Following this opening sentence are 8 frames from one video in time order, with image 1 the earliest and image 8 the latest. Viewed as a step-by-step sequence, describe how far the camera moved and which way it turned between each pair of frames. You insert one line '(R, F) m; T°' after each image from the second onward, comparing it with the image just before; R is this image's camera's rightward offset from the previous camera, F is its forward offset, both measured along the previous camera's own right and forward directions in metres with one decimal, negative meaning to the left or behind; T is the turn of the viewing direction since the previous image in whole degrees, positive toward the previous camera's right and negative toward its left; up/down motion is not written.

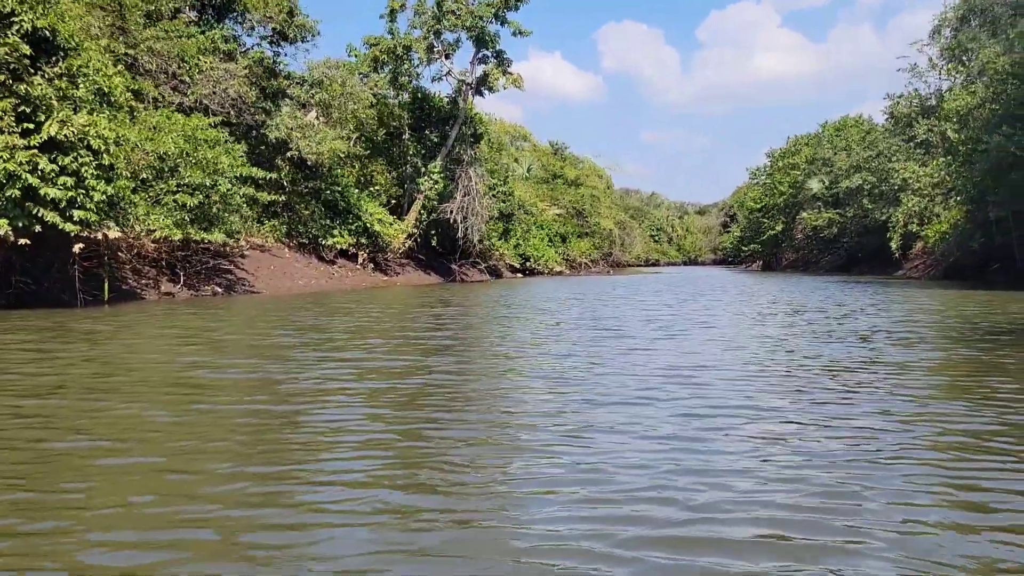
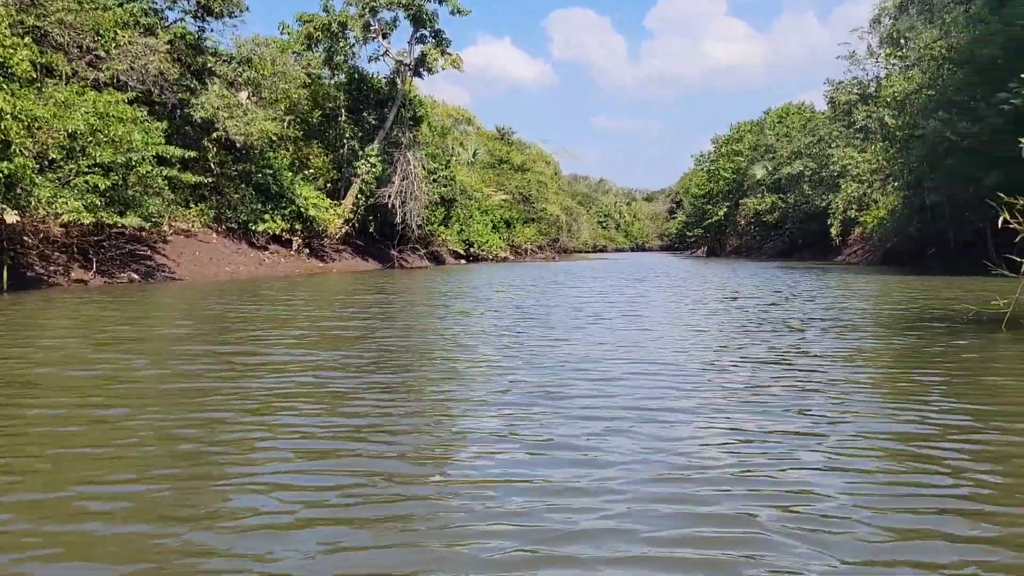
(+0.3, +0.5) m; +3°
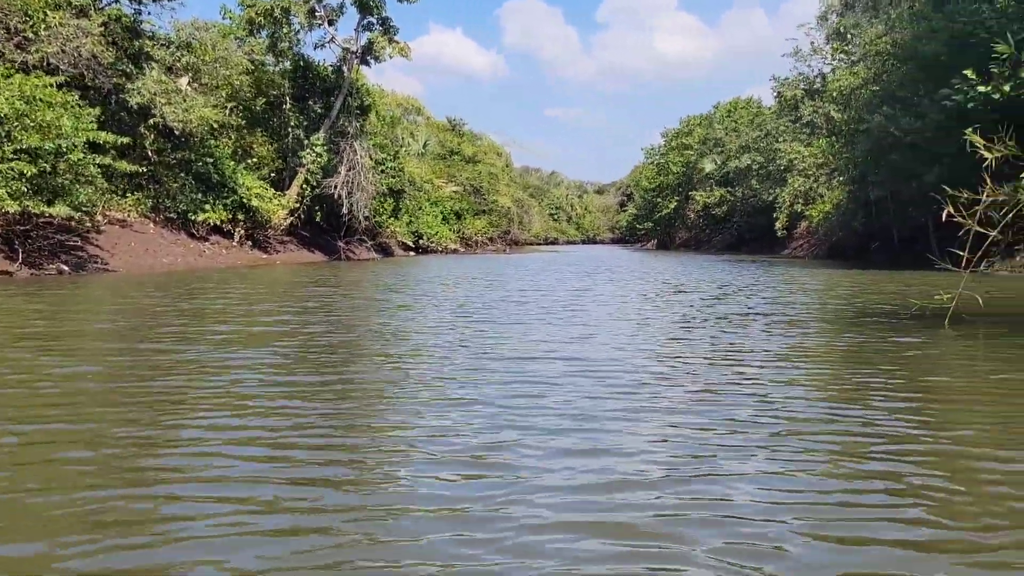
(+0.1, +0.2) m; +3°
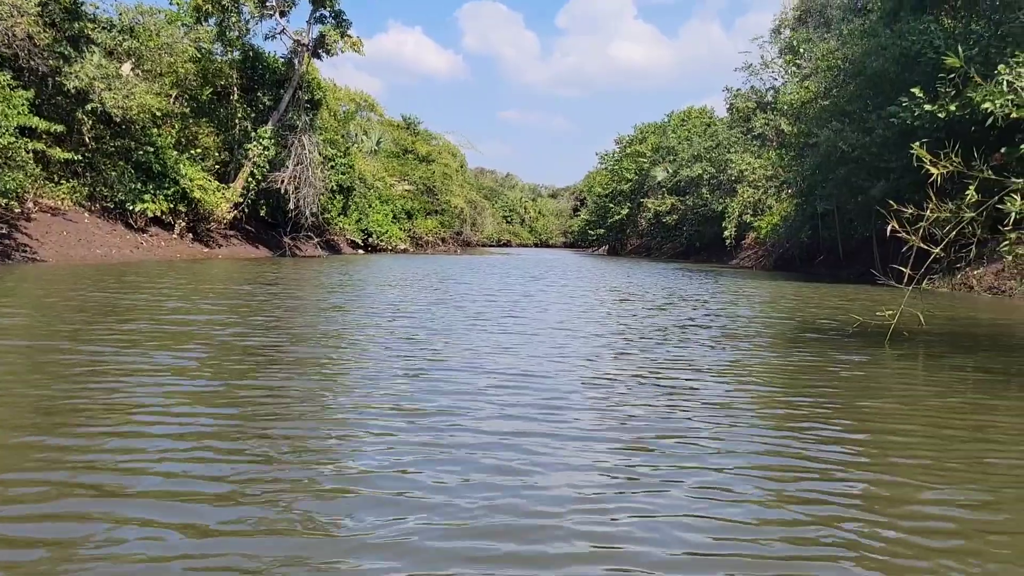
(+0.1, +0.2) m; +3°
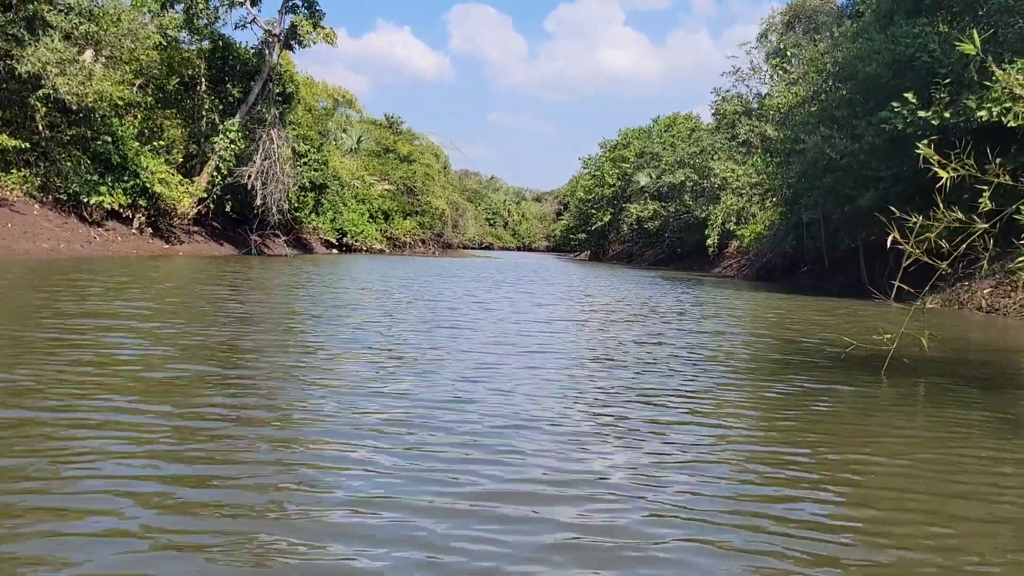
(+0.2, +0.8) m; +1°
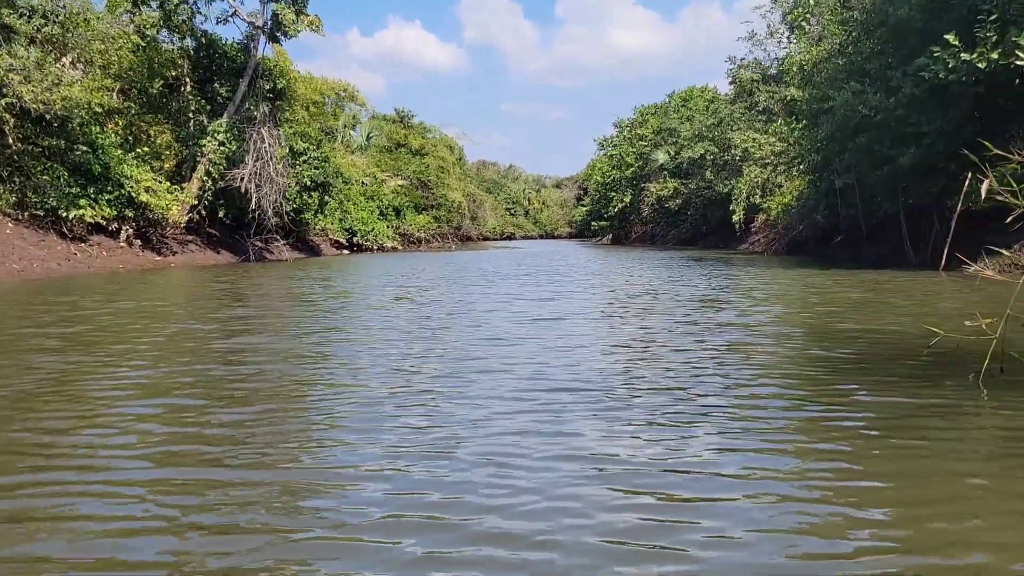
(+0.3, +1.4) m; -2°
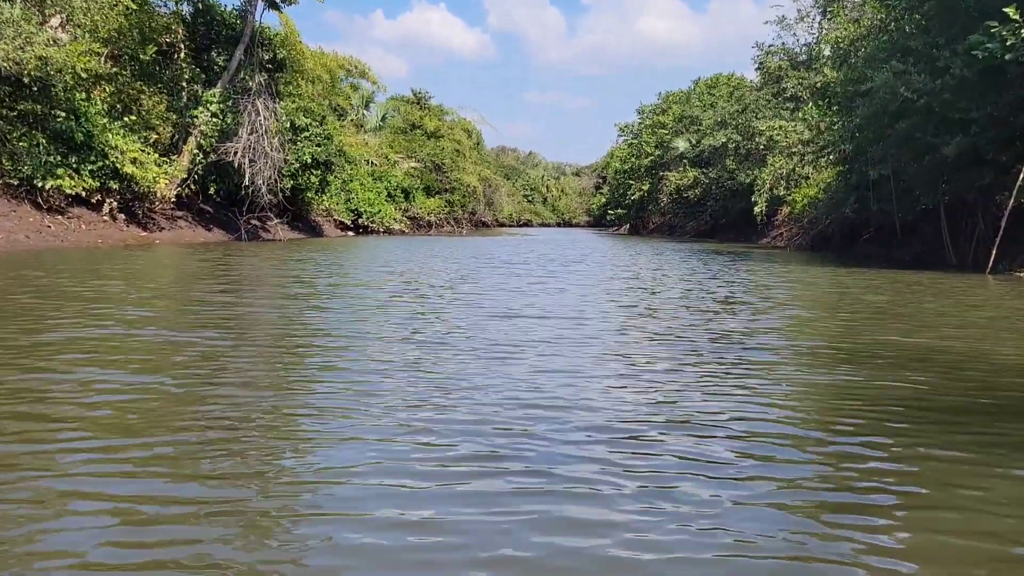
(+0.3, +1.3) m; -1°
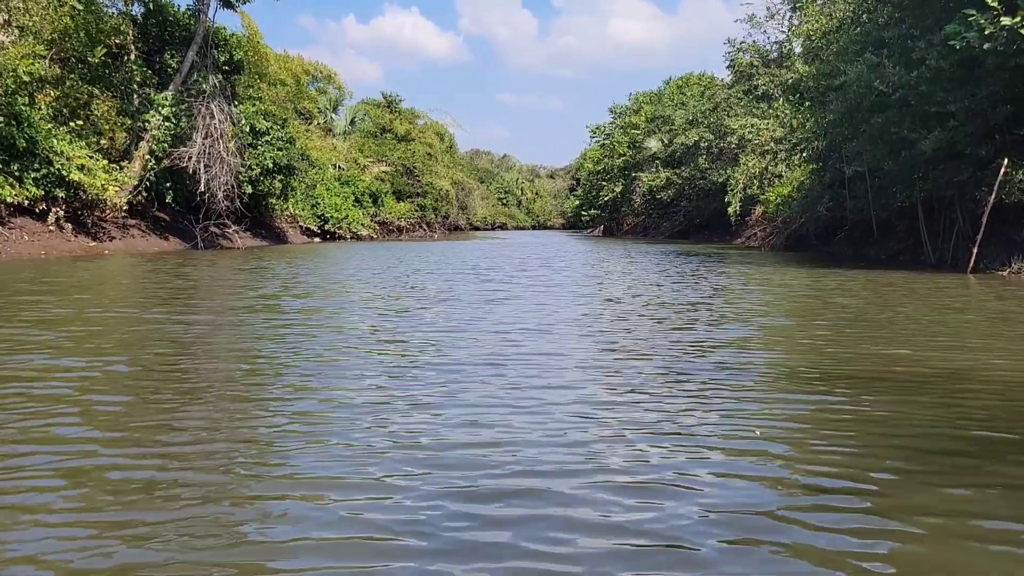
(+0.2, +0.7) m; +1°
